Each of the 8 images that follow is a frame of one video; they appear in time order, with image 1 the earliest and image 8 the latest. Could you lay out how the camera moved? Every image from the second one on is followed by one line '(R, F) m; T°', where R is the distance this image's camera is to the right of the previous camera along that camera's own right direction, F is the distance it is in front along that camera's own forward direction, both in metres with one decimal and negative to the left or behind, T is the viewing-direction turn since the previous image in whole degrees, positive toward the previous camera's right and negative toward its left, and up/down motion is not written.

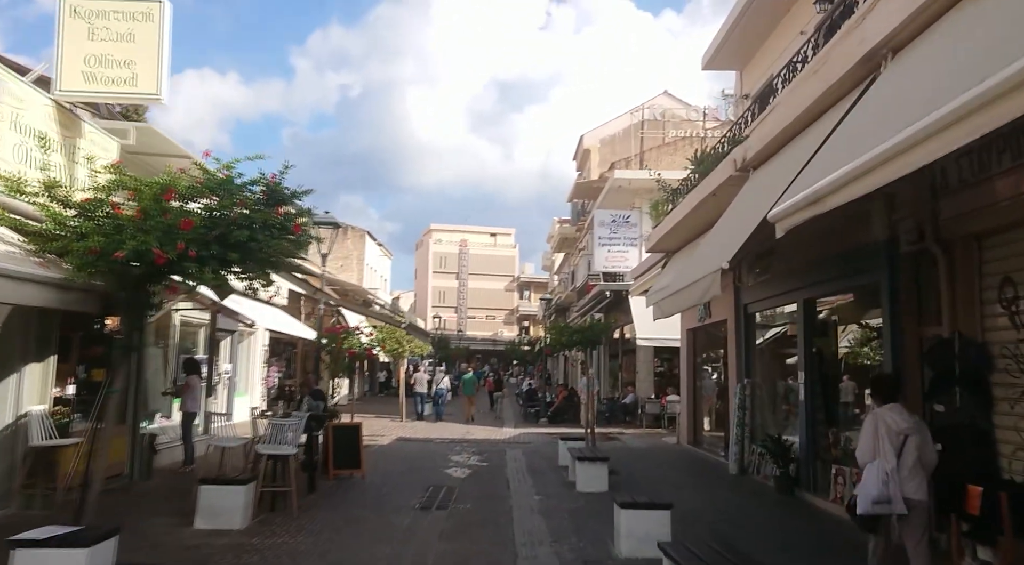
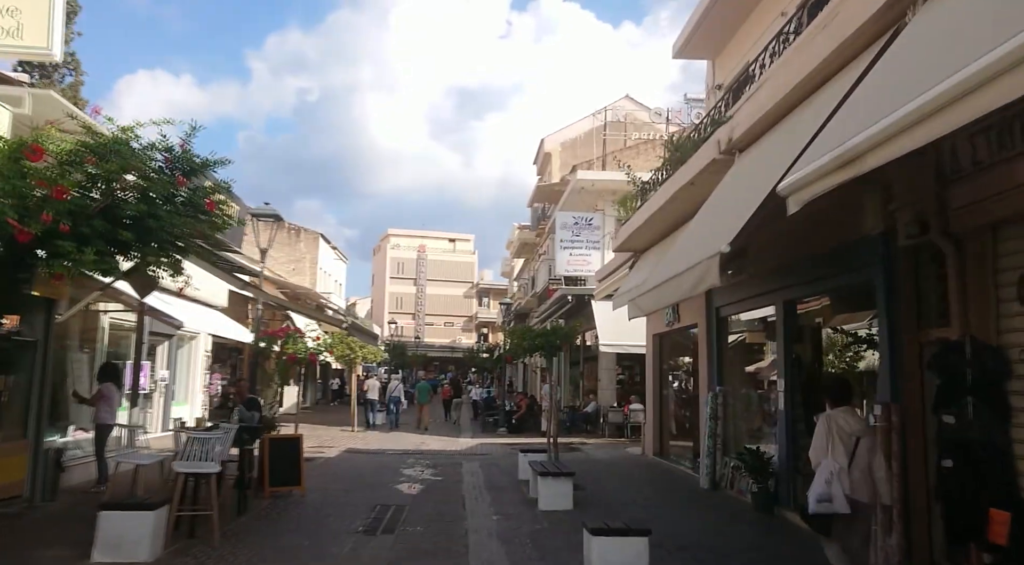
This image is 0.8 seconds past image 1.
(0.0, +0.8) m; +4°
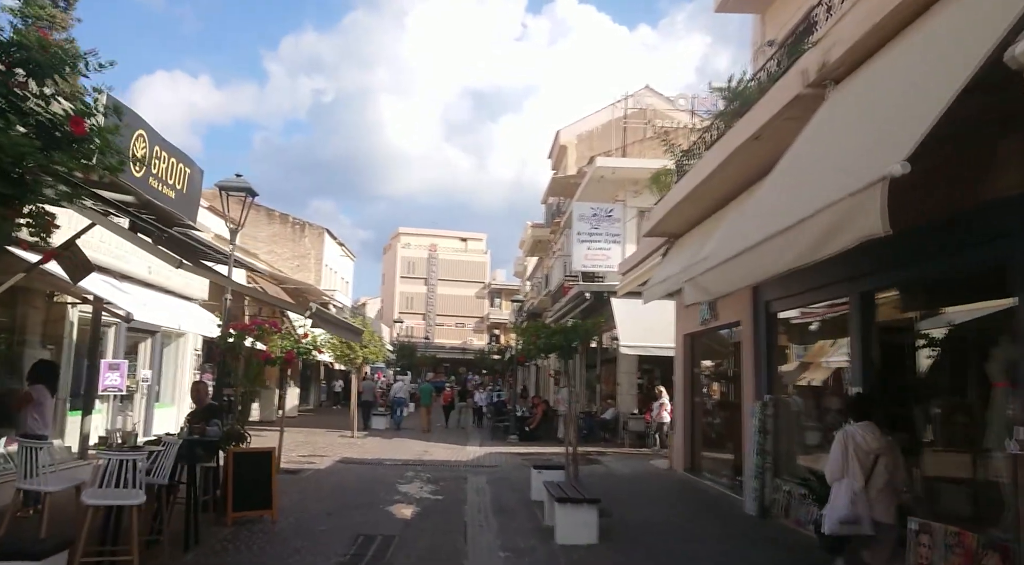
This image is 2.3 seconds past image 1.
(0.0, +1.6) m; -1°
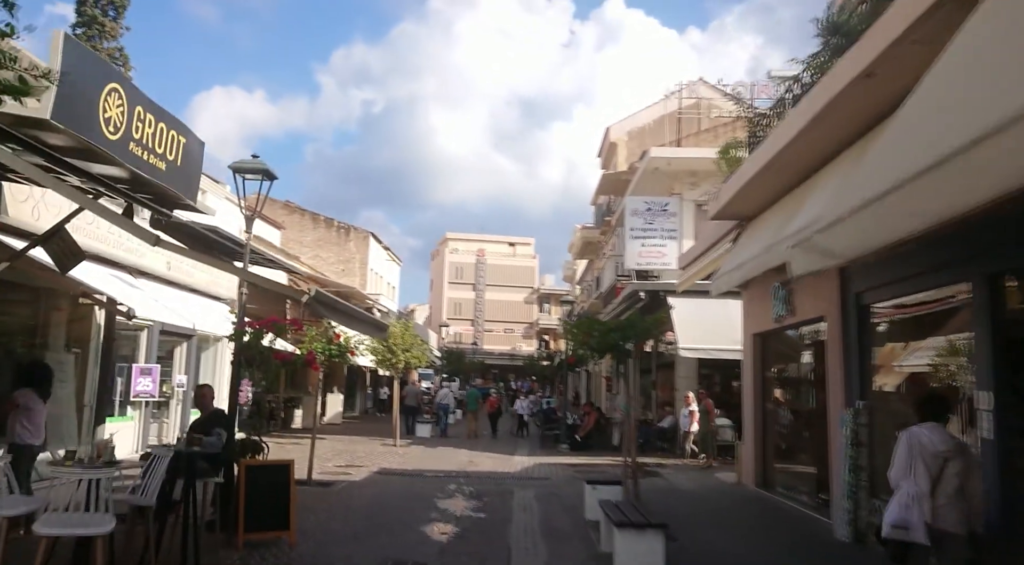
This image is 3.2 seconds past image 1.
(0.0, +1.1) m; -4°
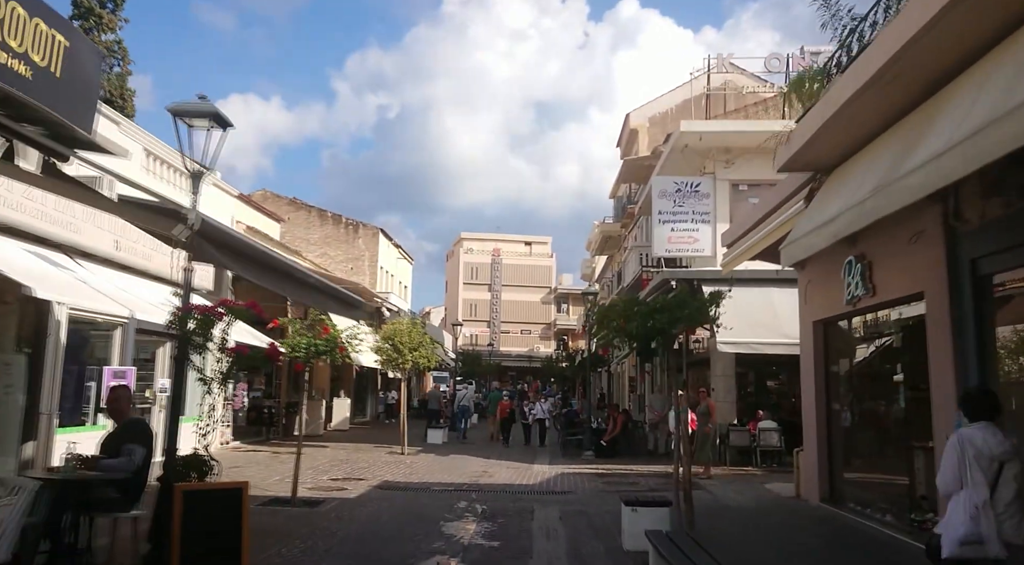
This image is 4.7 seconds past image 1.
(0.0, +1.7) m; -1°
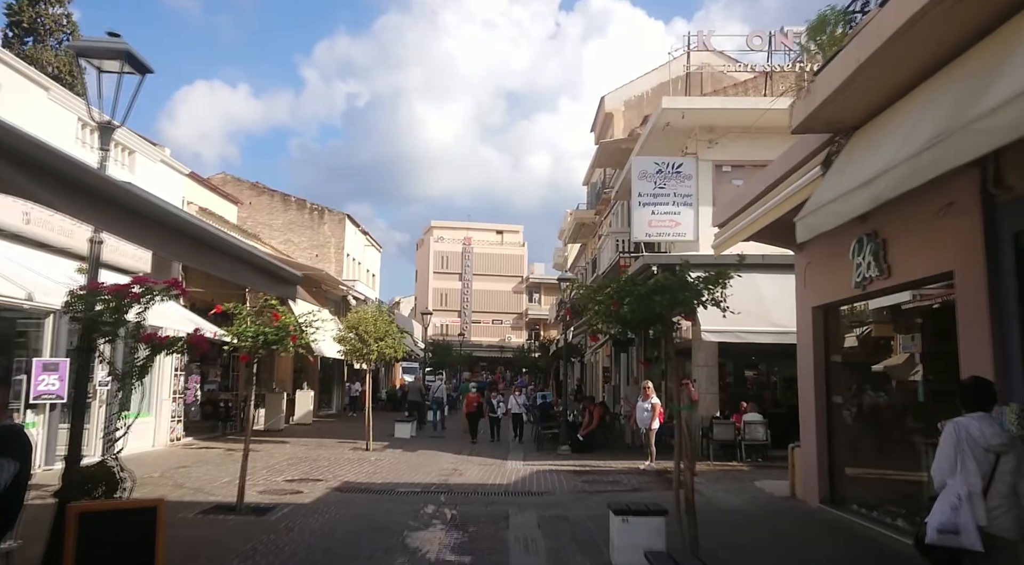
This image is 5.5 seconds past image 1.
(0.0, +0.9) m; +3°
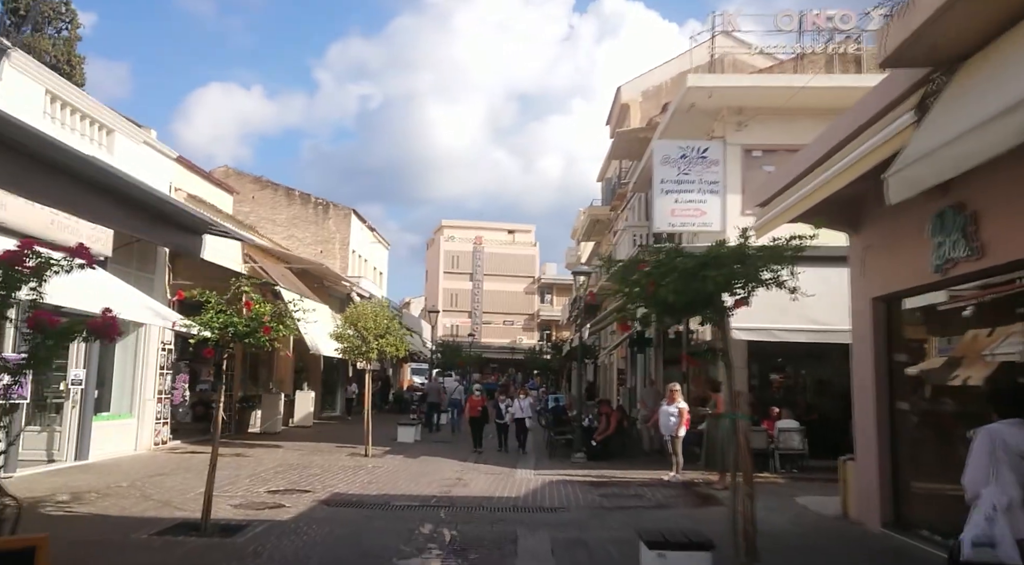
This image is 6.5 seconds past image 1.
(0.0, +1.2) m; -1°
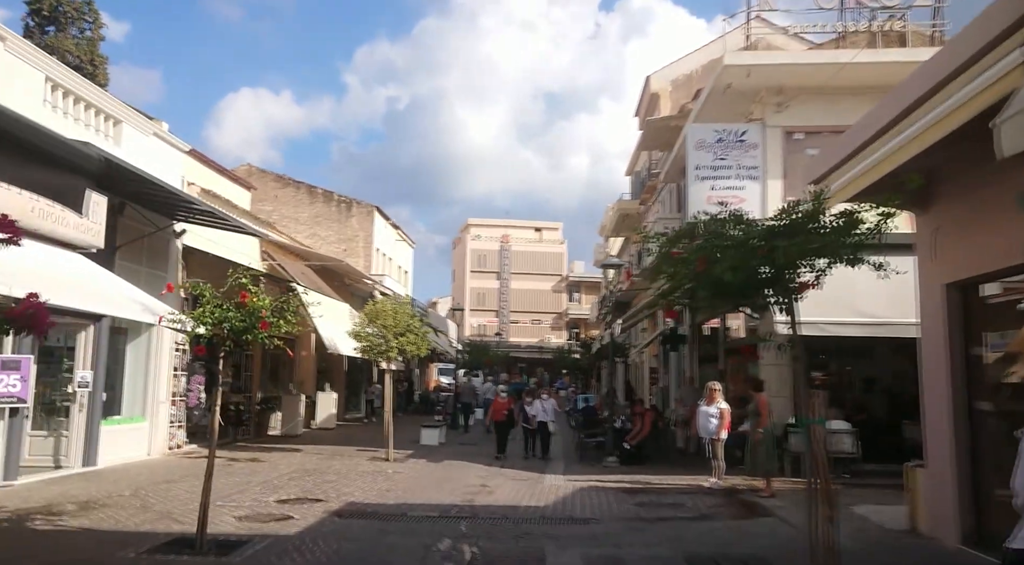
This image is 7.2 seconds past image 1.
(0.0, +0.8) m; -2°
